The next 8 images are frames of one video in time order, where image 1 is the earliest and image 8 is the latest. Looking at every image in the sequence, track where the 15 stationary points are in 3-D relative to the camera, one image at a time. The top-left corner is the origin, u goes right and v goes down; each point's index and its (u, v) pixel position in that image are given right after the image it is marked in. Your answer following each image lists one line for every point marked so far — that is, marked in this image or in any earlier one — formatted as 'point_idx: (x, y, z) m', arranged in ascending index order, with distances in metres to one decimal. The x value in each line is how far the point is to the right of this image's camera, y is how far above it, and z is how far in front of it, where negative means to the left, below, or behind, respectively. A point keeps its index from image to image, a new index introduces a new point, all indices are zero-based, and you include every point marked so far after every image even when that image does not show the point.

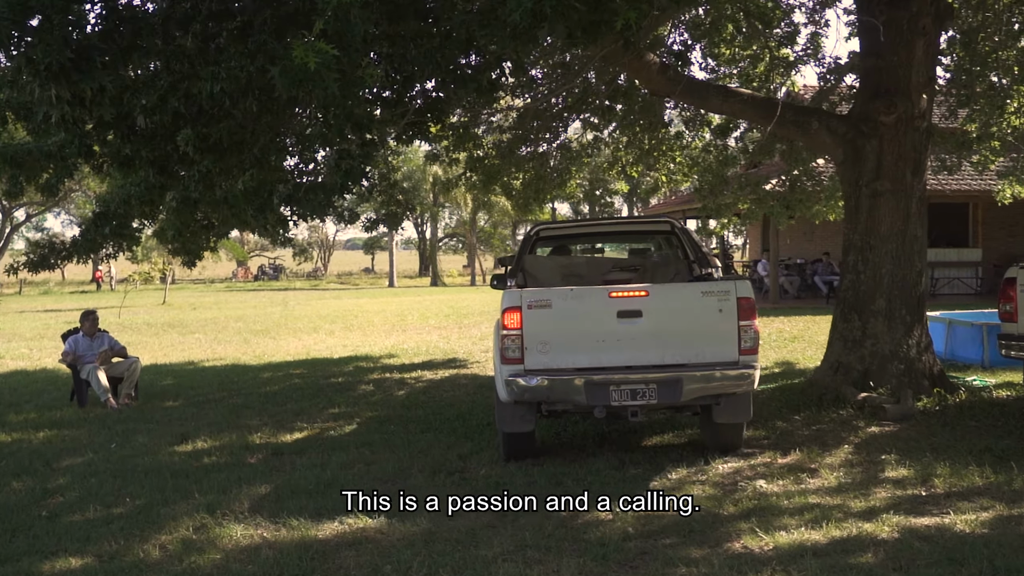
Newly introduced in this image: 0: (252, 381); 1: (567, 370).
0: (-2.8, -1.0, +10.7) m
1: (+0.3, -0.4, +6.2) m
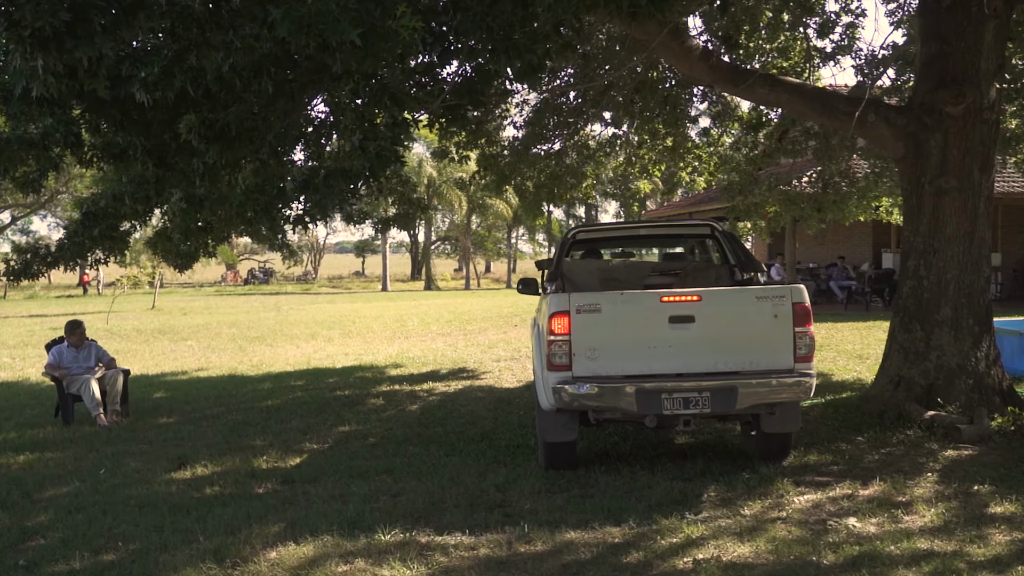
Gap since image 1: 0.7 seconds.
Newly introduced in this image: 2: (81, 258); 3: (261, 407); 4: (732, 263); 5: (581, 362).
0: (-2.6, -1.0, +10.0) m
1: (+0.6, -0.5, +5.5) m
2: (-2.7, +0.2, +6.2) m
3: (-2.3, -1.1, +9.1) m
4: (+1.5, +0.2, +7.0) m
5: (+0.4, -0.4, +5.5) m
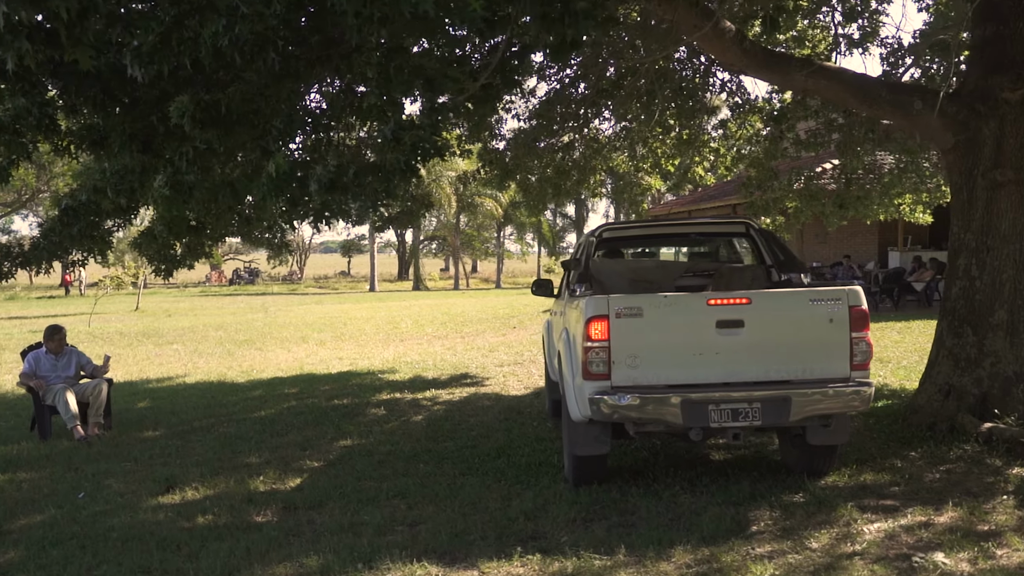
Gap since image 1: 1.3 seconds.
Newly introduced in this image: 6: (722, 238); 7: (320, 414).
0: (-2.5, -1.1, +9.4) m
1: (+0.7, -0.5, +4.9) m
2: (-2.5, +0.2, +5.6) m
3: (-2.2, -1.1, +8.5) m
4: (+1.6, +0.2, +6.4) m
5: (+0.5, -0.4, +4.9) m
6: (+1.4, +0.3, +6.8) m
7: (-1.6, -1.1, +8.7) m
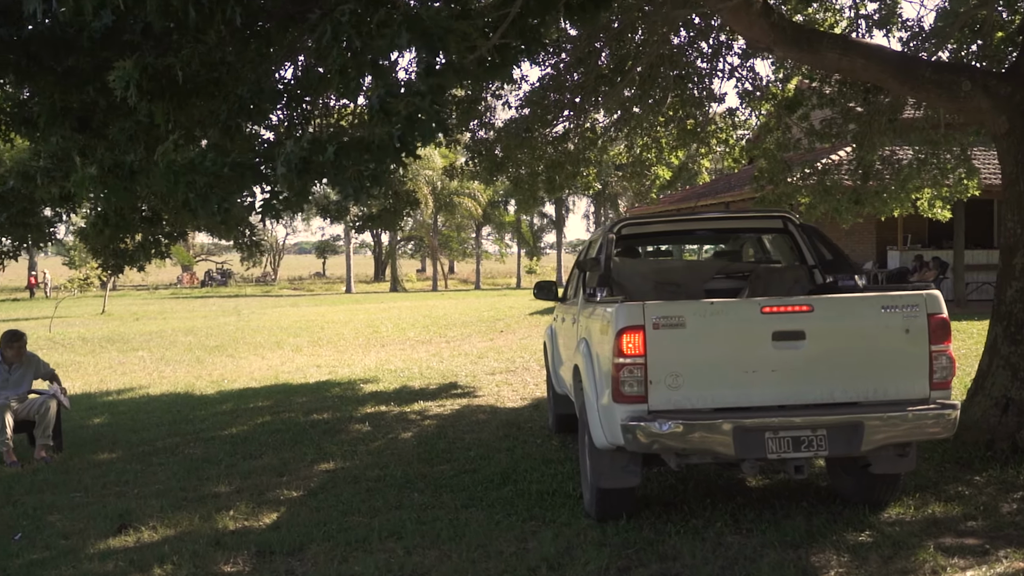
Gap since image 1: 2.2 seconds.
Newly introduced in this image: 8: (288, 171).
0: (-2.5, -1.1, +8.5) m
1: (+0.8, -0.5, +4.1) m
2: (-2.5, +0.1, +4.8) m
3: (-2.2, -1.1, +7.7) m
4: (+1.7, +0.1, +5.6) m
5: (+0.6, -0.4, +4.1) m
6: (+1.4, +0.3, +6.0) m
7: (-1.7, -1.1, +7.8) m
8: (-0.8, +0.5, +3.9) m
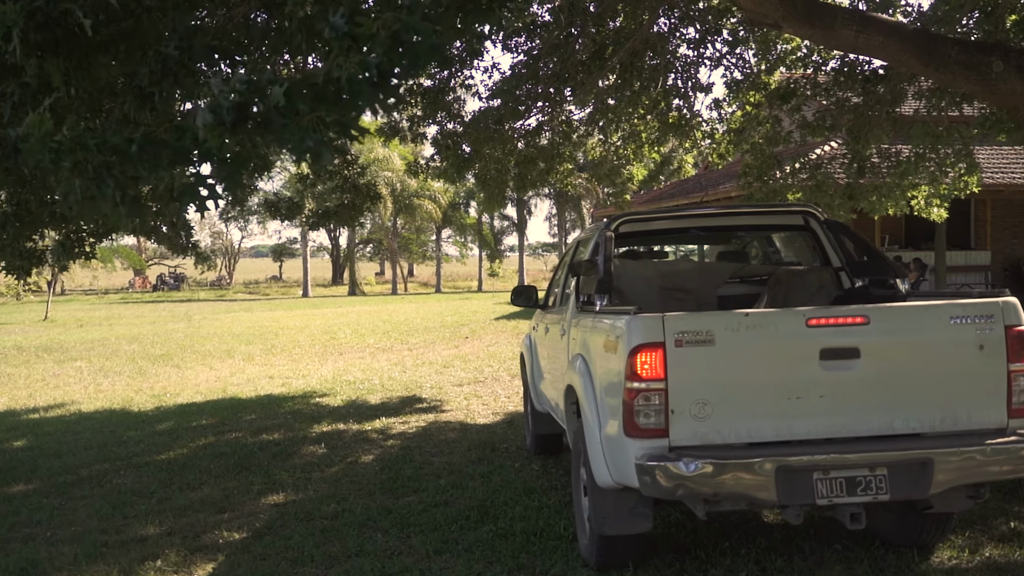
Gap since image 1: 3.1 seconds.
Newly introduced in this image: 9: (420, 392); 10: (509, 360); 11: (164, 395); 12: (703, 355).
0: (-2.8, -1.1, +7.6) m
1: (+0.7, -0.5, +3.4) m
2: (-2.5, +0.1, +3.9) m
3: (-2.4, -1.2, +6.8) m
4: (+1.6, +0.1, +4.9) m
5: (+0.6, -0.5, +3.3) m
6: (+1.3, +0.3, +5.3) m
7: (-1.8, -1.1, +7.0) m
8: (-0.9, +0.4, +3.1) m
9: (-0.9, -1.0, +9.8) m
10: (0.0, -0.8, +11.8) m
11: (-3.5, -1.1, +10.1) m
12: (+0.6, -0.2, +3.3) m
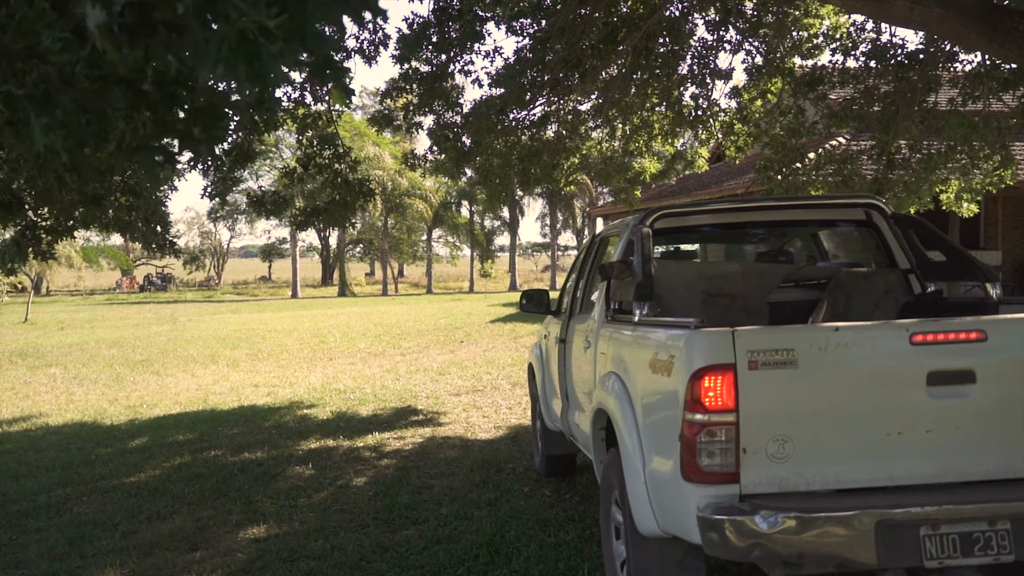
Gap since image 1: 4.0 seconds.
0: (-2.7, -1.2, +6.9) m
1: (+0.8, -0.6, +2.7) m
2: (-2.5, +0.1, +3.2) m
3: (-2.3, -1.2, +6.1) m
4: (+1.6, +0.1, +4.3) m
5: (+0.6, -0.5, +2.7) m
6: (+1.4, +0.3, +4.7) m
7: (-1.8, -1.2, +6.3) m
8: (-0.8, +0.4, +2.4) m
9: (-0.9, -1.0, +9.2) m
10: (0.0, -0.9, +11.1) m
11: (-3.5, -1.1, +9.4) m
12: (+0.7, -0.2, +2.6) m
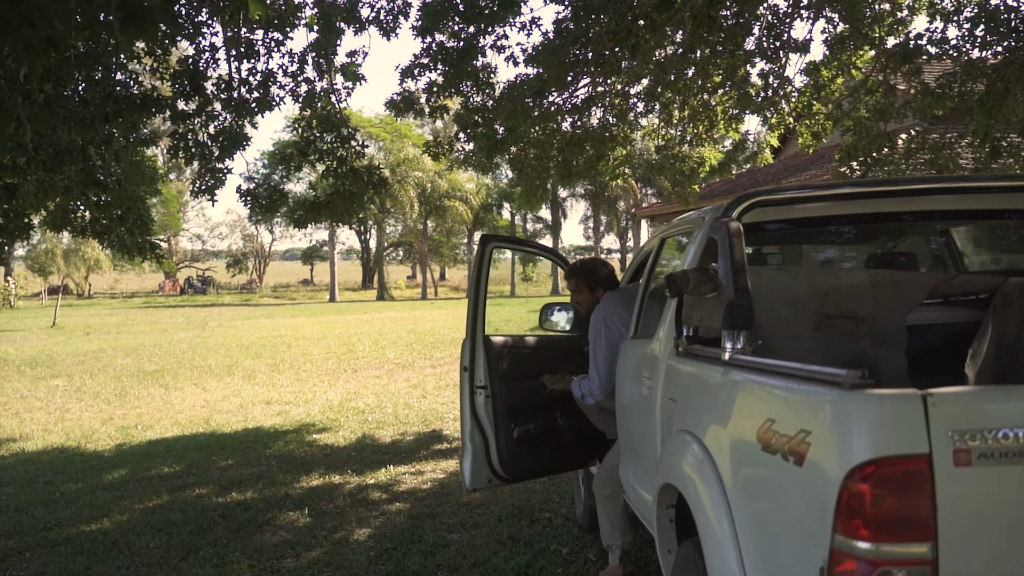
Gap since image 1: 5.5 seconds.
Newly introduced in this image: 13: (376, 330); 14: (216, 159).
0: (-2.5, -1.2, +5.9) m
1: (+0.9, -0.6, +1.5) m
2: (-2.4, 0.0, +2.1) m
3: (-2.1, -1.2, +5.0) m
4: (+1.8, 0.0, +3.1) m
5: (+0.7, -0.5, +1.5) m
6: (+1.5, +0.2, +3.5) m
7: (-1.6, -1.2, +5.2) m
8: (-0.8, +0.4, +1.3) m
9: (-0.6, -1.1, +8.1) m
10: (+0.4, -0.9, +10.0) m
11: (-3.1, -1.2, +8.4) m
12: (+0.7, -0.3, +1.5) m
13: (-2.6, -0.8, +19.1) m
14: (-1.8, +0.8, +6.0) m
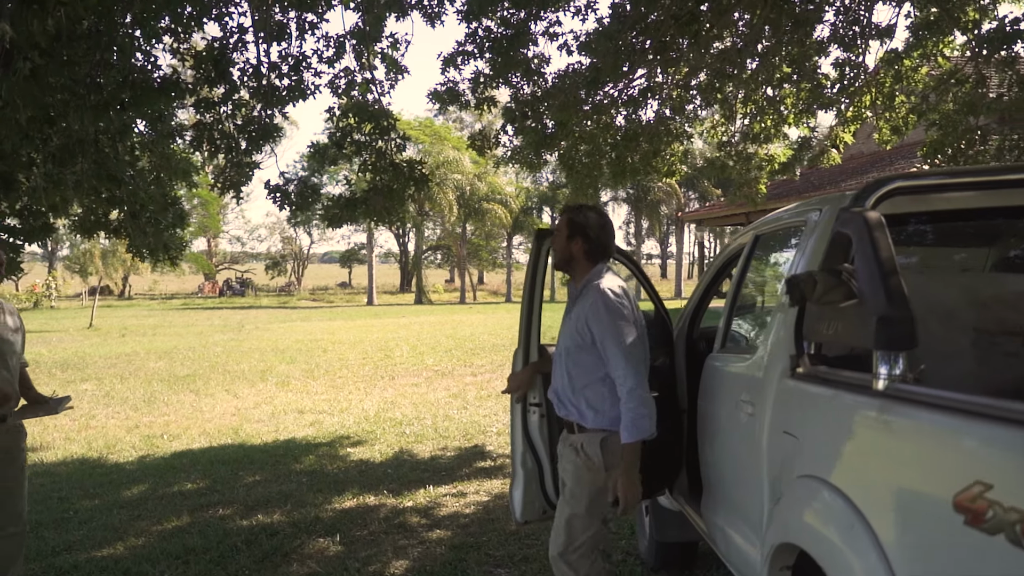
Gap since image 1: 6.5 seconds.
0: (-2.2, -1.2, +5.4) m
1: (+1.0, -0.6, +1.0) m
2: (-2.3, 0.0, +1.7) m
3: (-1.9, -1.2, +4.6) m
4: (+1.9, 0.0, +2.4) m
5: (+0.8, -0.5, +0.9) m
6: (+1.7, +0.2, +2.9) m
7: (-1.4, -1.2, +4.7) m
8: (-0.6, +0.4, +0.8) m
9: (-0.2, -1.1, +7.5) m
10: (+0.8, -1.0, +9.4) m
11: (-2.8, -1.2, +8.0) m
12: (+0.9, -0.3, +0.9) m
13: (-1.8, -0.9, +18.6) m
14: (-1.5, +0.7, +5.5) m
